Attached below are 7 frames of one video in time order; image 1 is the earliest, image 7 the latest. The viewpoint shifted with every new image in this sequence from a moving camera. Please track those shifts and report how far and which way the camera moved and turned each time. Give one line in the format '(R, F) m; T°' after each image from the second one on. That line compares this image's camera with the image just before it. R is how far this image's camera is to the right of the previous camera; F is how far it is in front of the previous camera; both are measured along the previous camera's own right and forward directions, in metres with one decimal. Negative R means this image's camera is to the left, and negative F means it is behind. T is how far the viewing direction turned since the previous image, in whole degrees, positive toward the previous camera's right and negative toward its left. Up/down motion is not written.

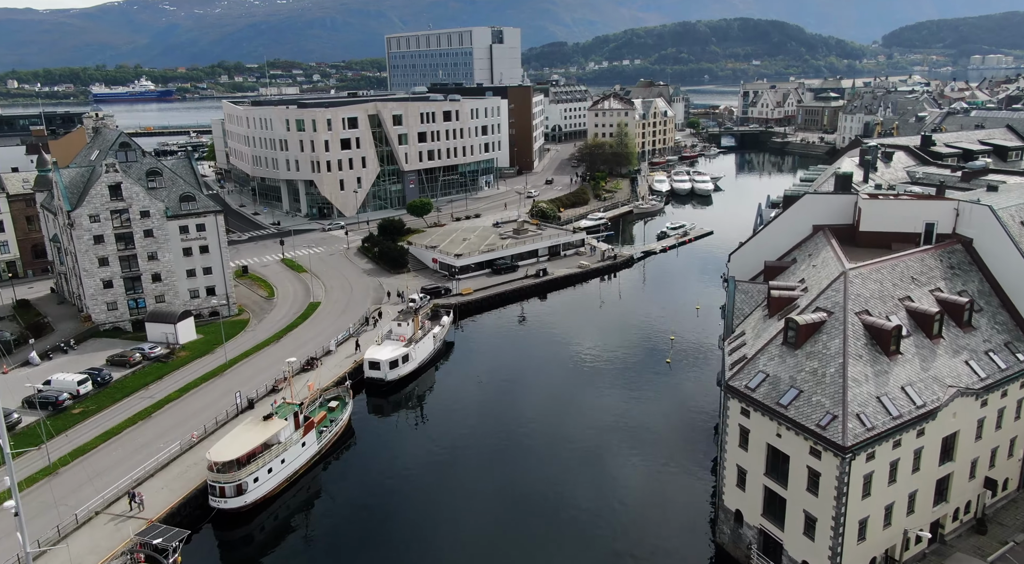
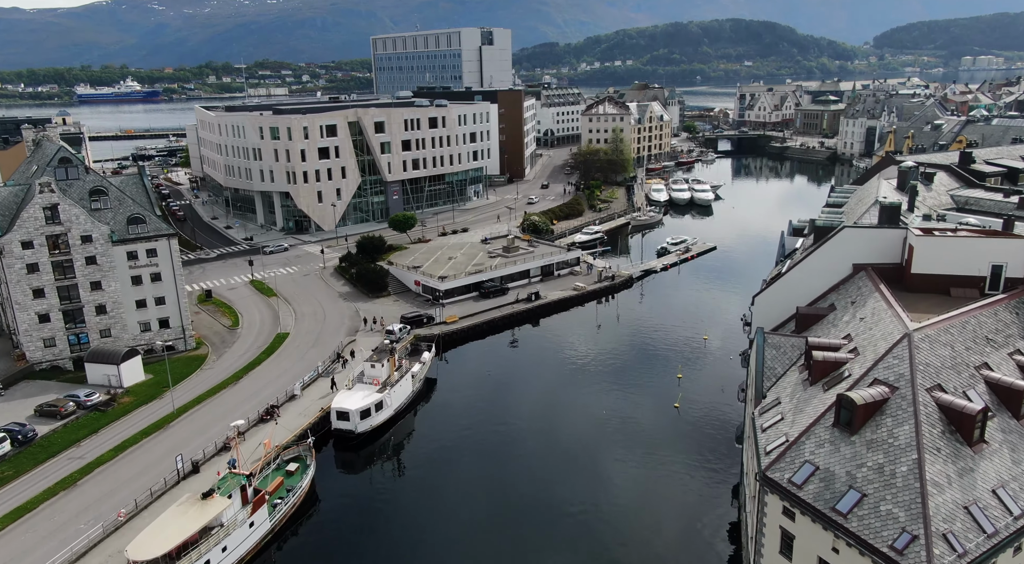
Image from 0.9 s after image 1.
(+0.2, +5.8) m; +1°
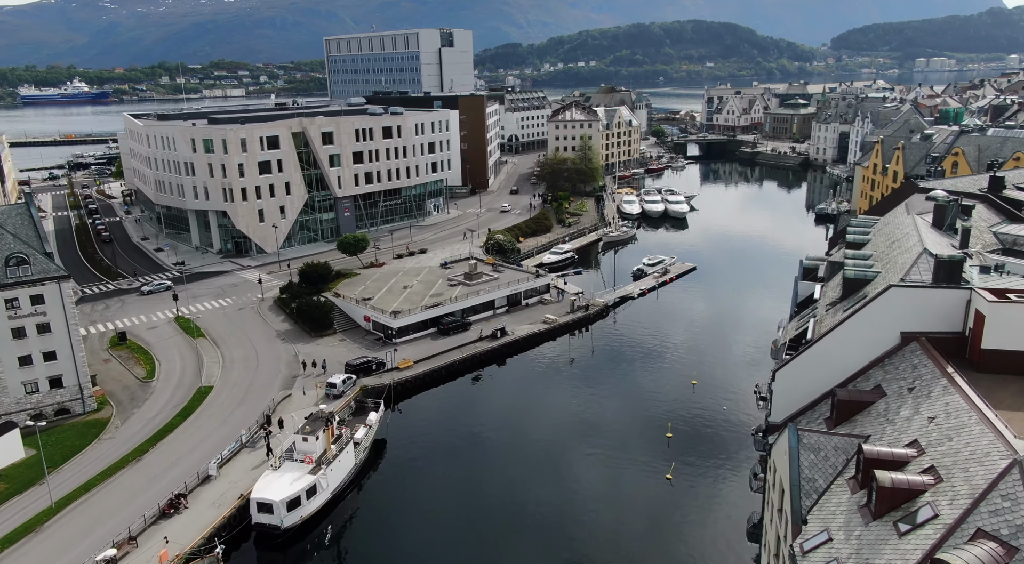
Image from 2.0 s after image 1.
(+0.3, +7.3) m; +3°
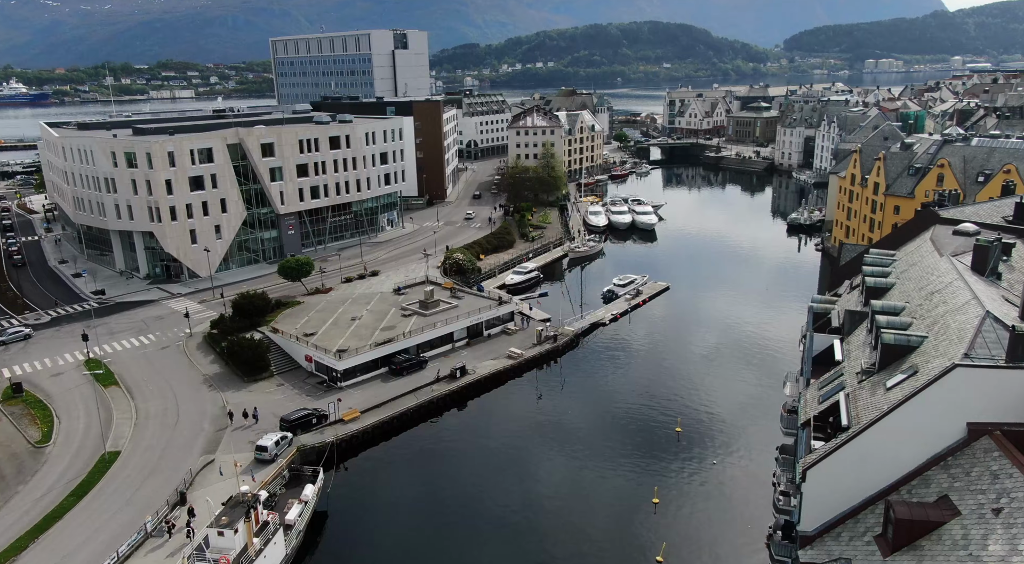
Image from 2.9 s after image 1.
(+0.1, +6.1) m; +3°
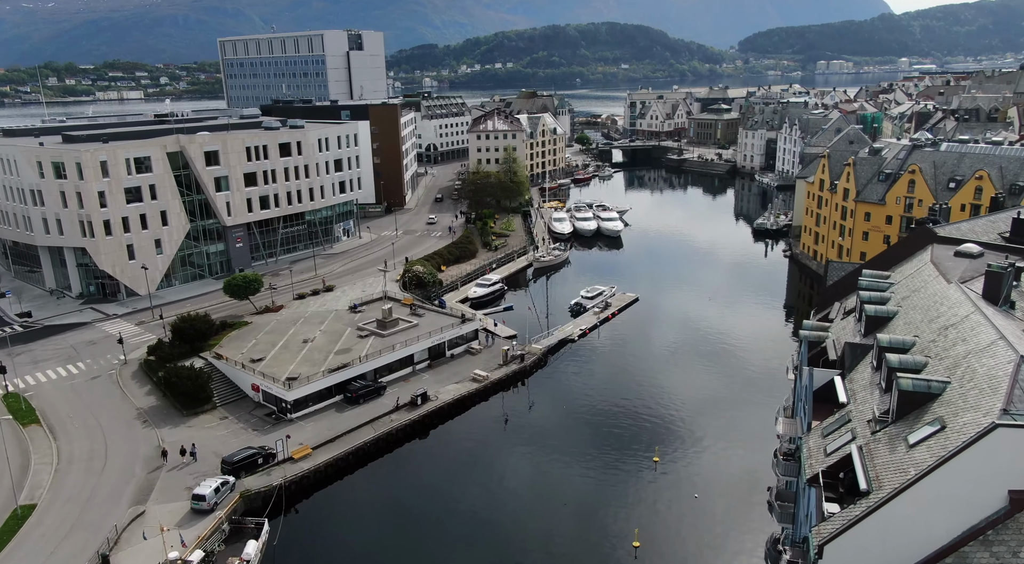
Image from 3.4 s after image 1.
(-0.1, +3.3) m; +3°
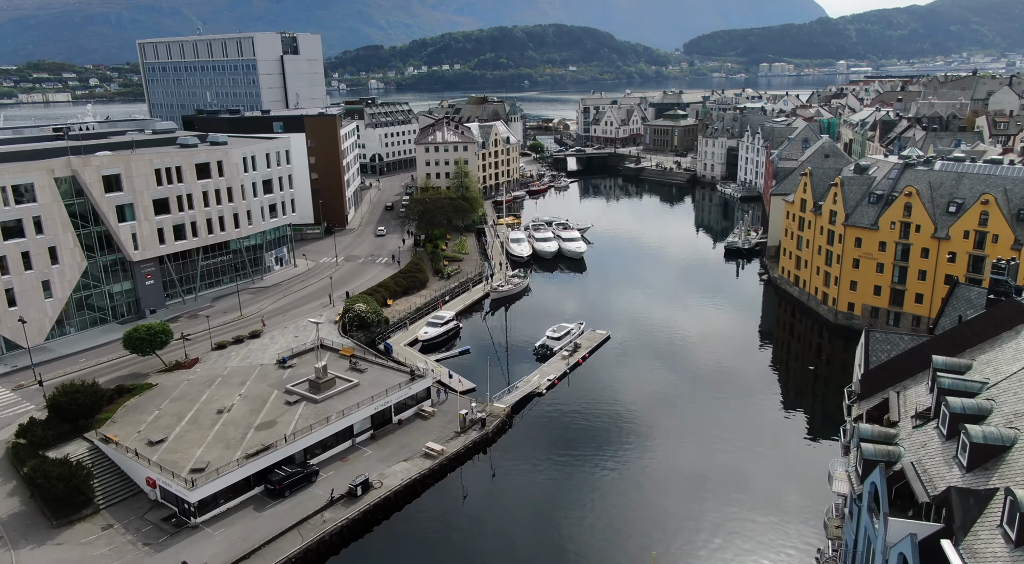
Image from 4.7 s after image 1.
(-0.3, +8.3) m; +4°
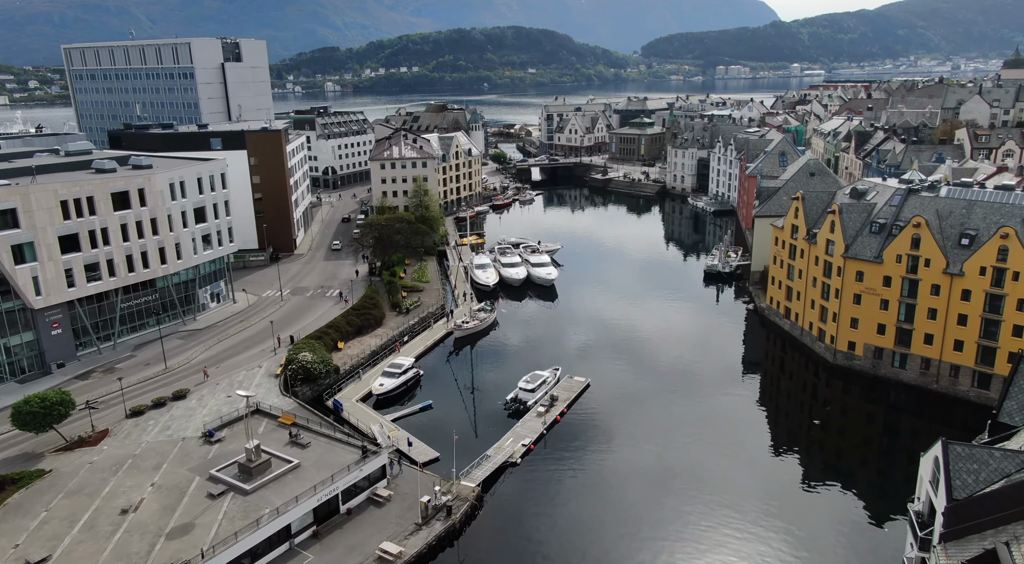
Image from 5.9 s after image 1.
(-0.3, +7.2) m; +3°
